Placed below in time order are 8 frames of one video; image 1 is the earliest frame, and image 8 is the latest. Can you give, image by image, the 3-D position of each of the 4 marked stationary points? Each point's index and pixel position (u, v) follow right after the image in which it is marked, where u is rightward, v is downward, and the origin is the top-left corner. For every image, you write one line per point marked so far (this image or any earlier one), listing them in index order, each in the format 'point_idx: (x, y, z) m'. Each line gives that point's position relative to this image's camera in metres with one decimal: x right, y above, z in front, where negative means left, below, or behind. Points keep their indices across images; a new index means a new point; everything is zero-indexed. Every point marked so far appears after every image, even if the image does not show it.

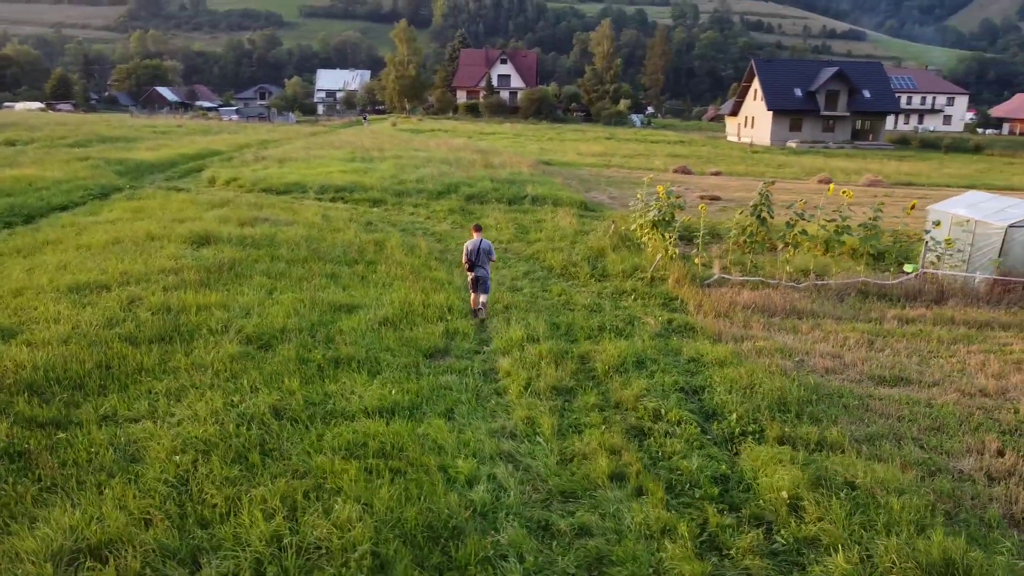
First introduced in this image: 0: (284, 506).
0: (-1.1, -1.0, +3.9) m
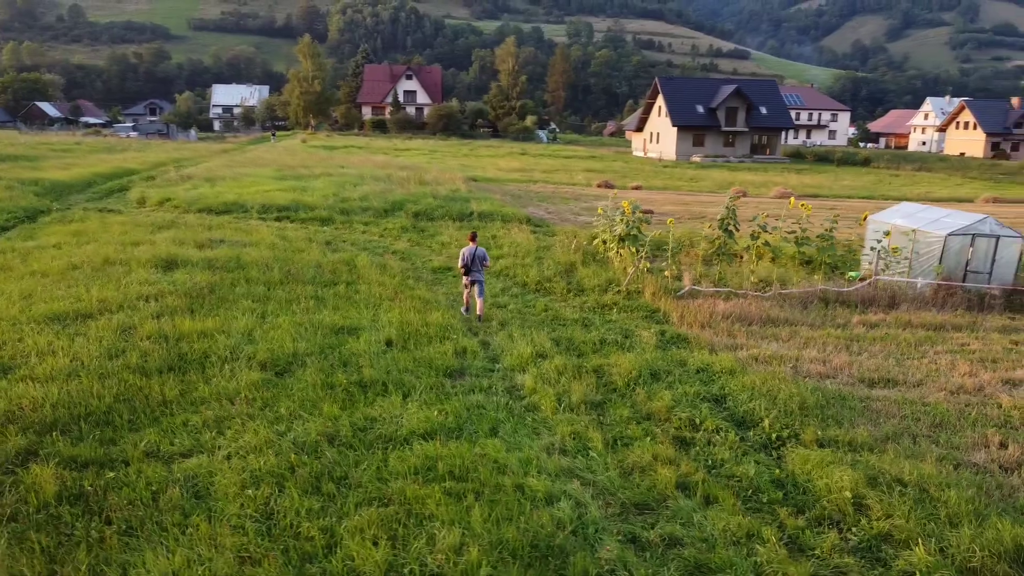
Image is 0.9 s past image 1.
0: (-0.6, -1.1, +3.8) m
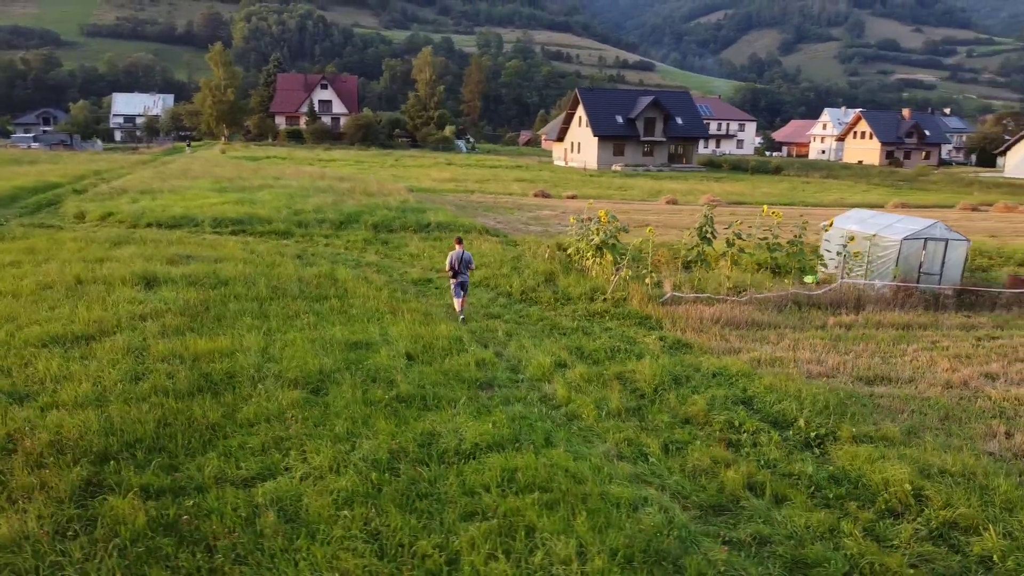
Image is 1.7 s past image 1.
0: (-0.1, -1.2, +3.8) m
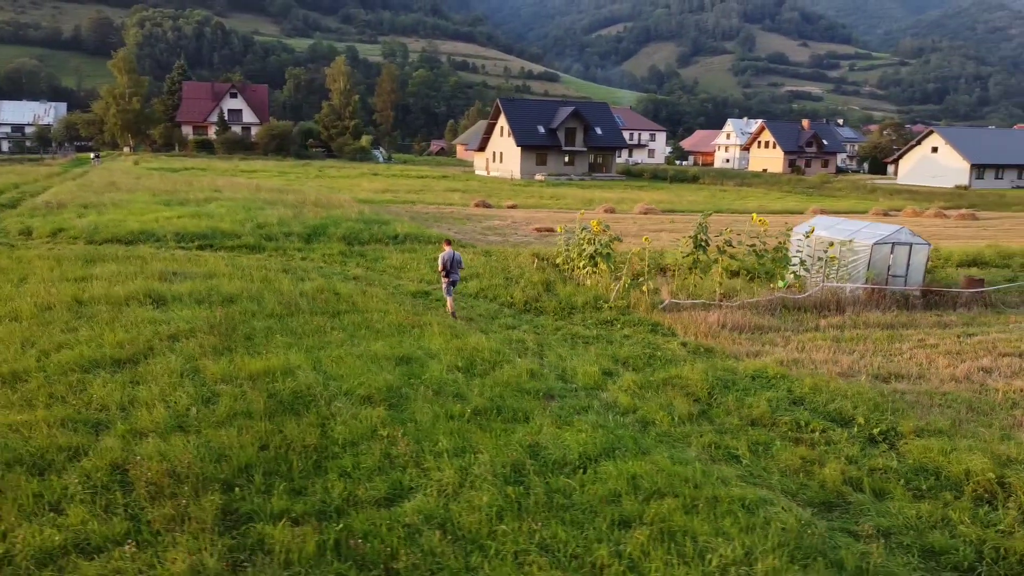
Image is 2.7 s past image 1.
0: (+0.8, -1.3, +3.8) m
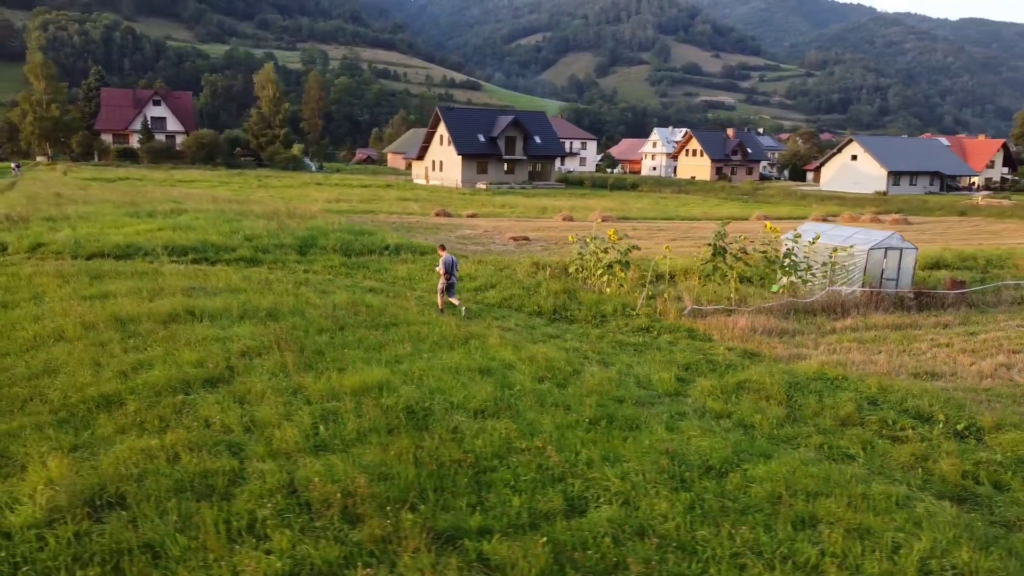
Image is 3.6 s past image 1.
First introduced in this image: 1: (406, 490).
0: (+1.8, -1.3, +4.0) m
1: (-0.6, -1.1, +4.4) m
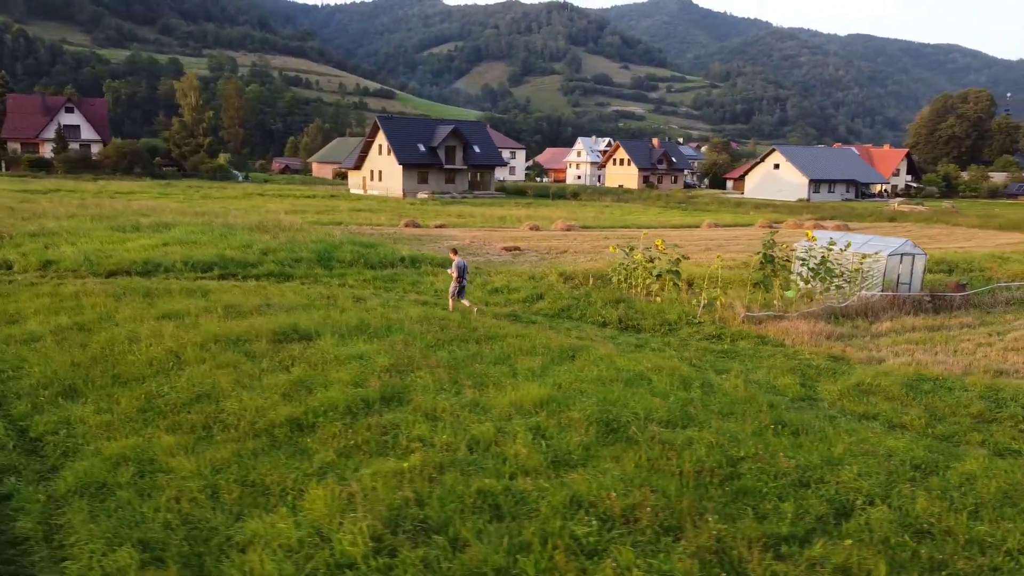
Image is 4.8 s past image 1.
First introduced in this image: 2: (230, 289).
0: (+3.3, -1.3, +4.3) m
1: (+0.9, -1.2, +4.5) m
2: (-3.8, 0.0, +10.9) m
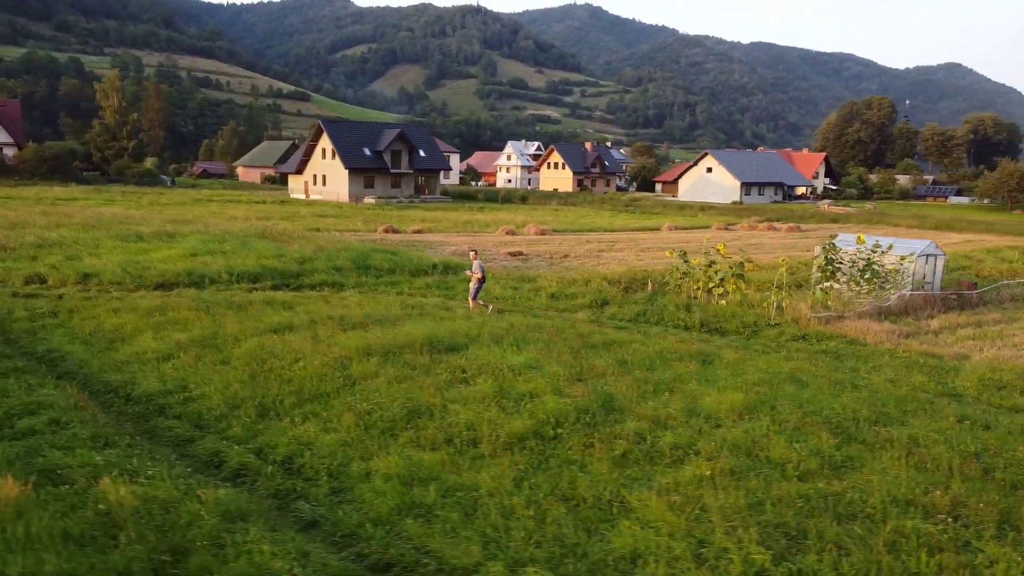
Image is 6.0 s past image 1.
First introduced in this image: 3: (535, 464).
0: (+5.1, -1.3, +4.8) m
1: (+2.7, -1.2, +4.7) m
2: (-2.6, -0.2, +10.6) m
3: (+0.1, -1.1, +5.1) m
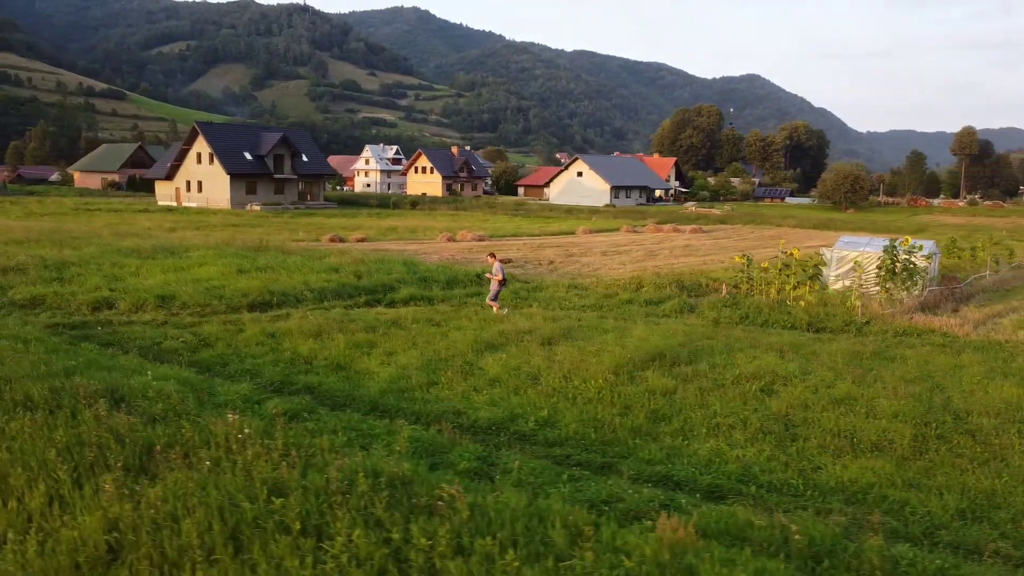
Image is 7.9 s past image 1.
0: (+8.0, -1.2, +6.2) m
1: (+5.7, -1.2, +5.6) m
2: (-0.8, -0.3, +10.2) m
3: (+3.1, -1.2, +5.4) m
